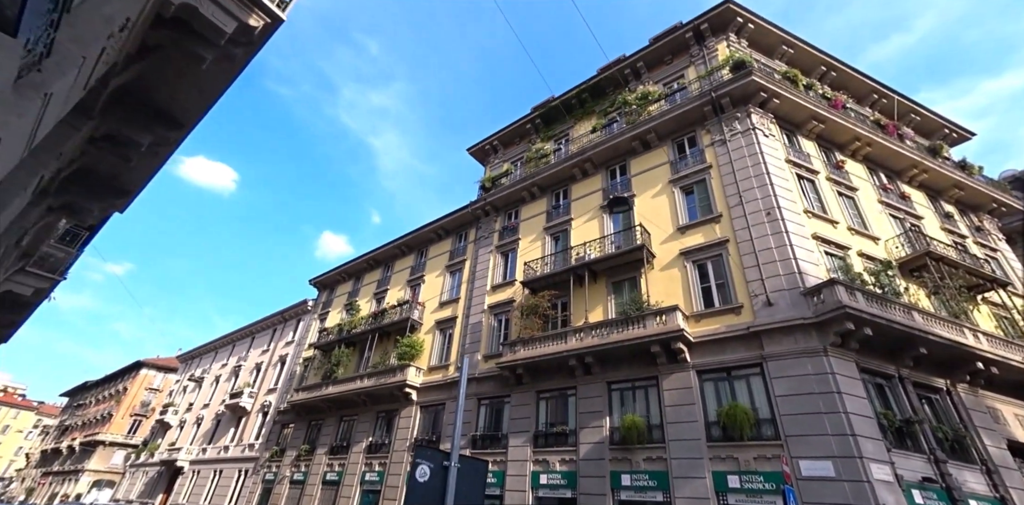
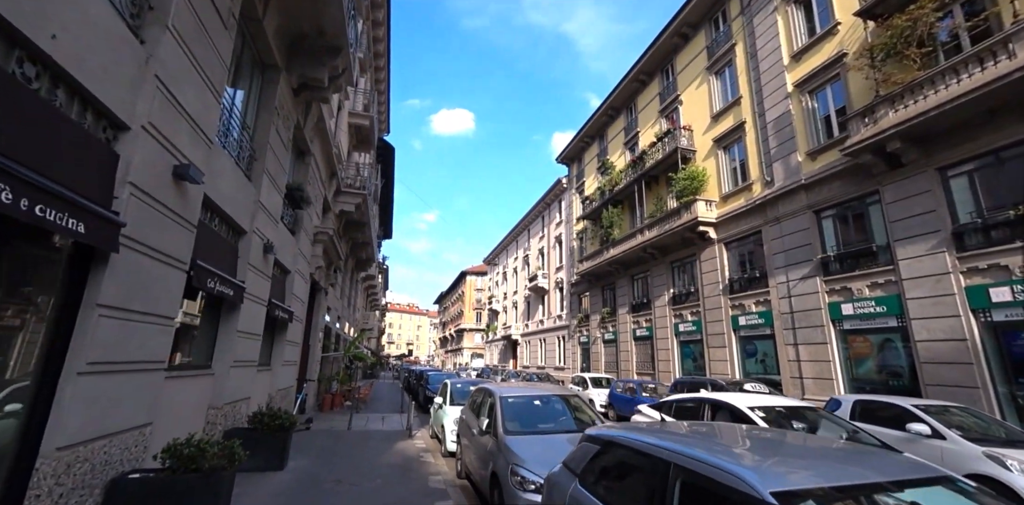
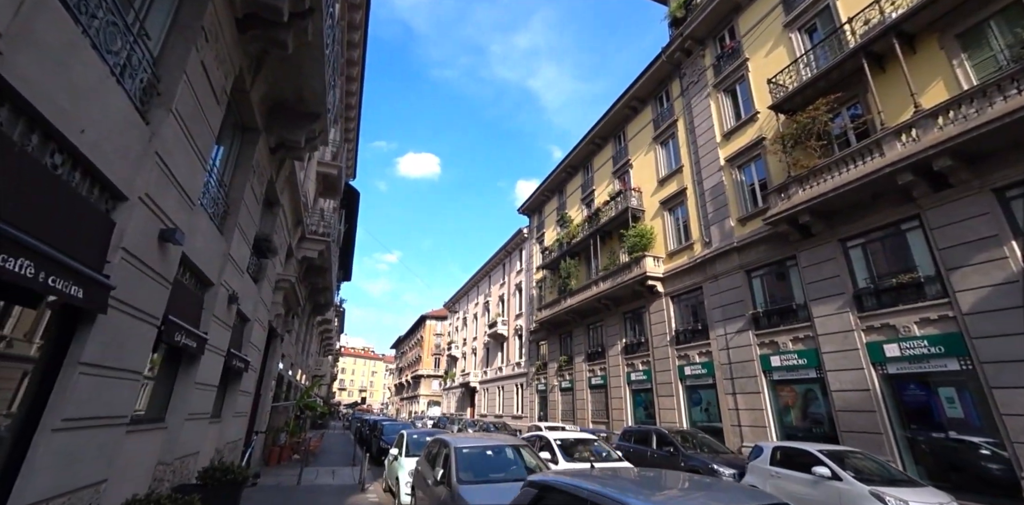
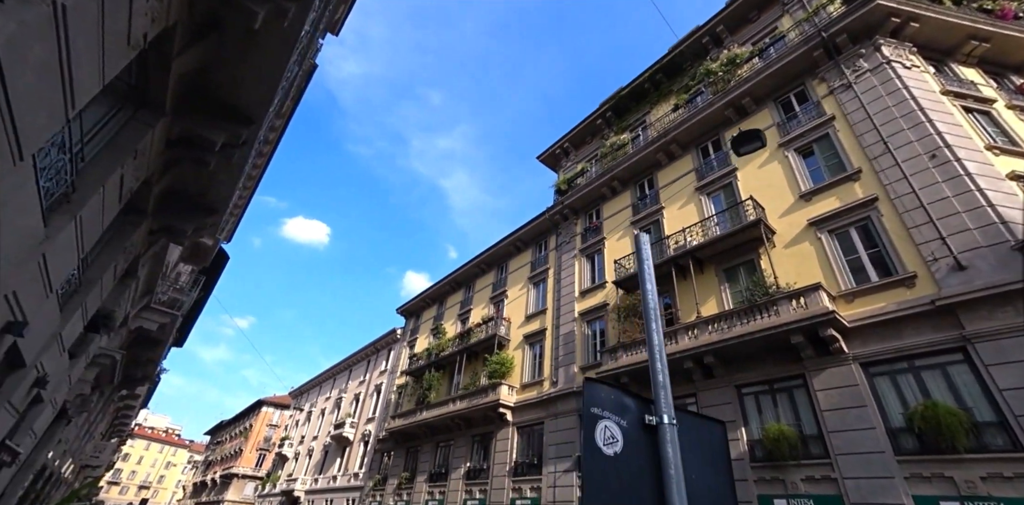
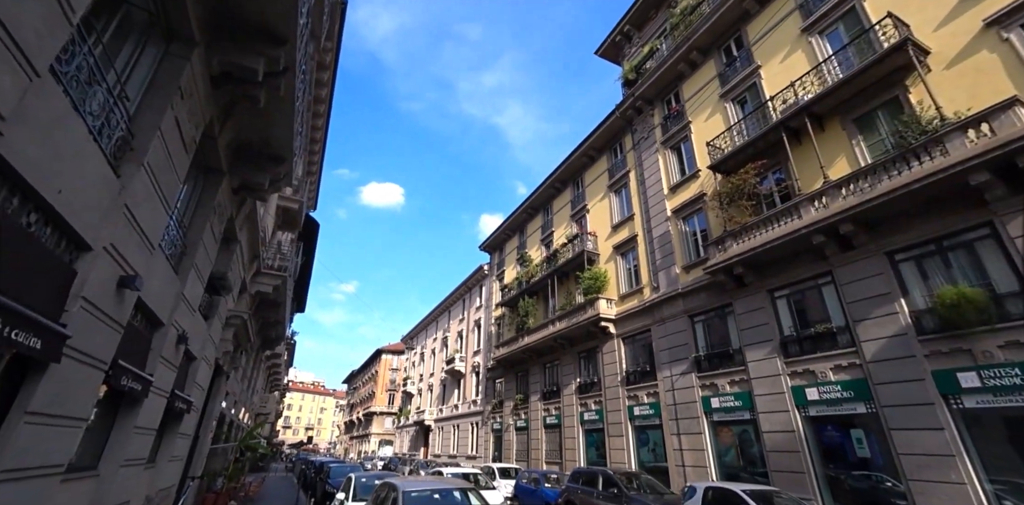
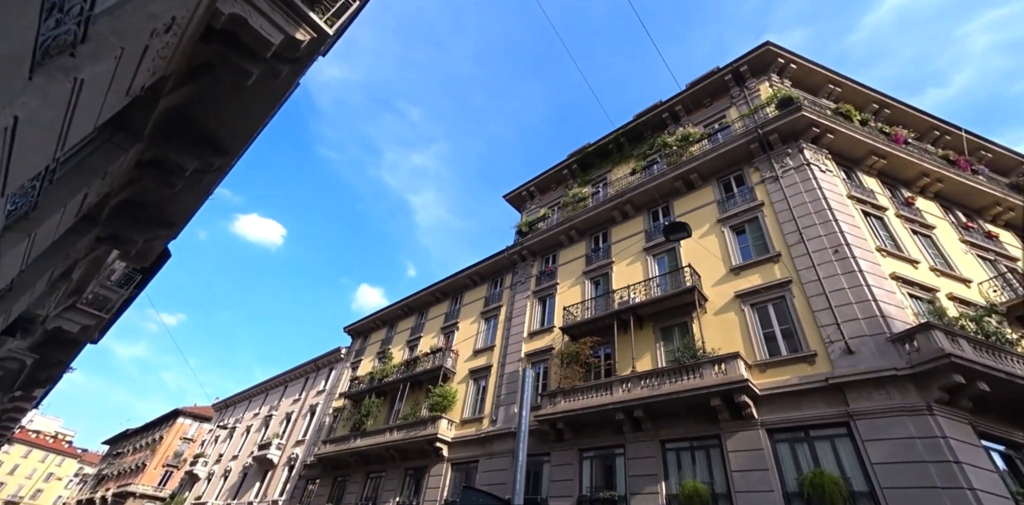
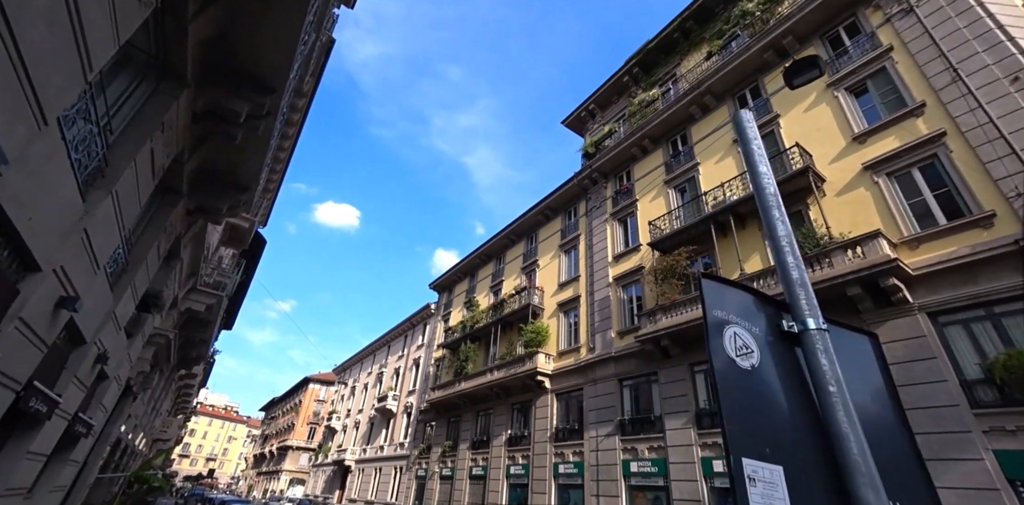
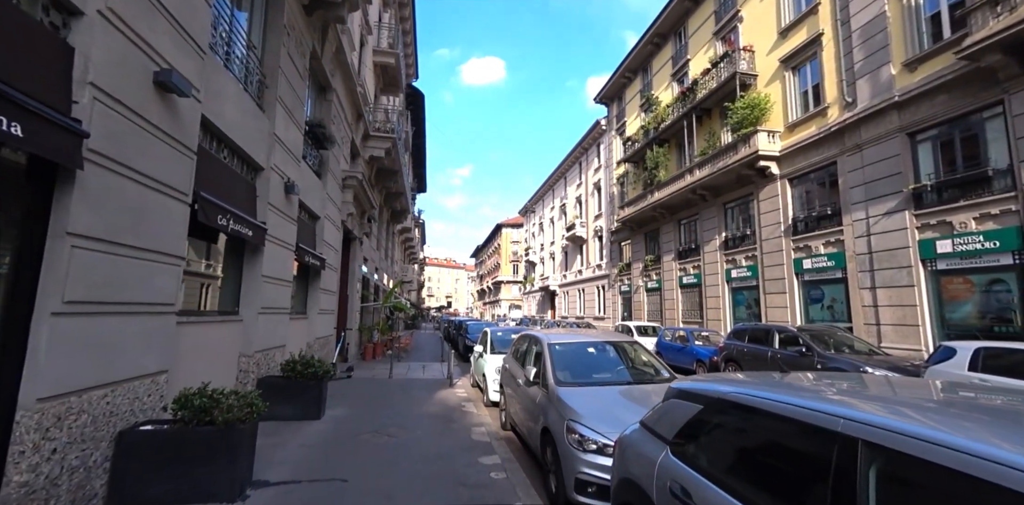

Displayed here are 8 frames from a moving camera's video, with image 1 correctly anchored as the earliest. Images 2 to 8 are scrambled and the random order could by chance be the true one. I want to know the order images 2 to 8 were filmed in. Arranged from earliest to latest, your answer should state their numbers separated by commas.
6, 4, 7, 5, 3, 2, 8
